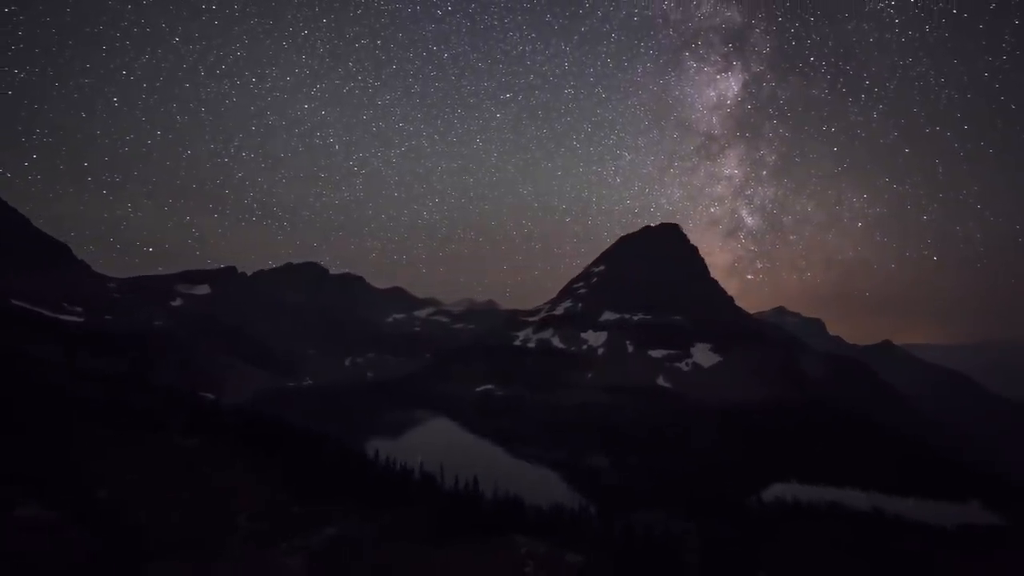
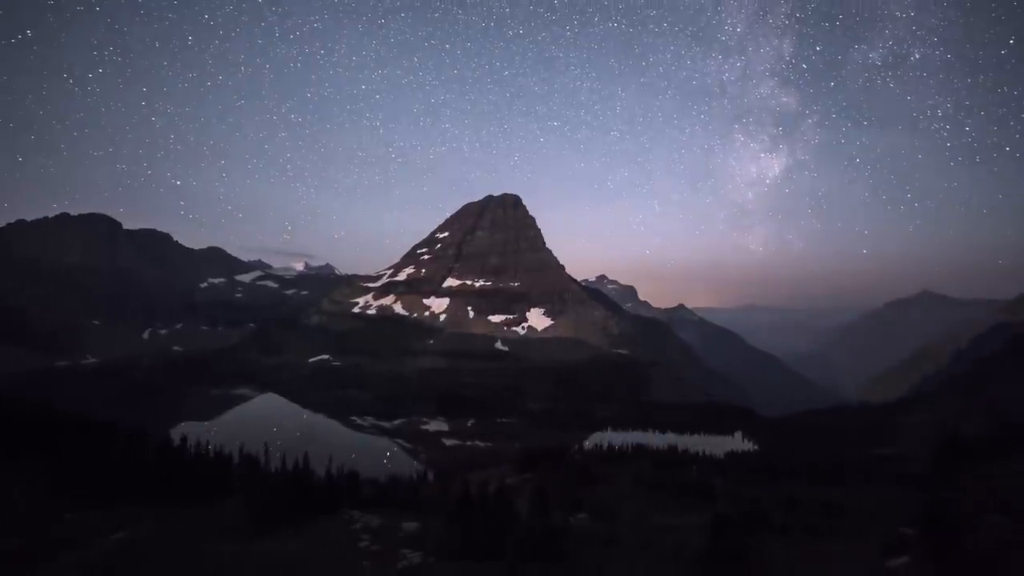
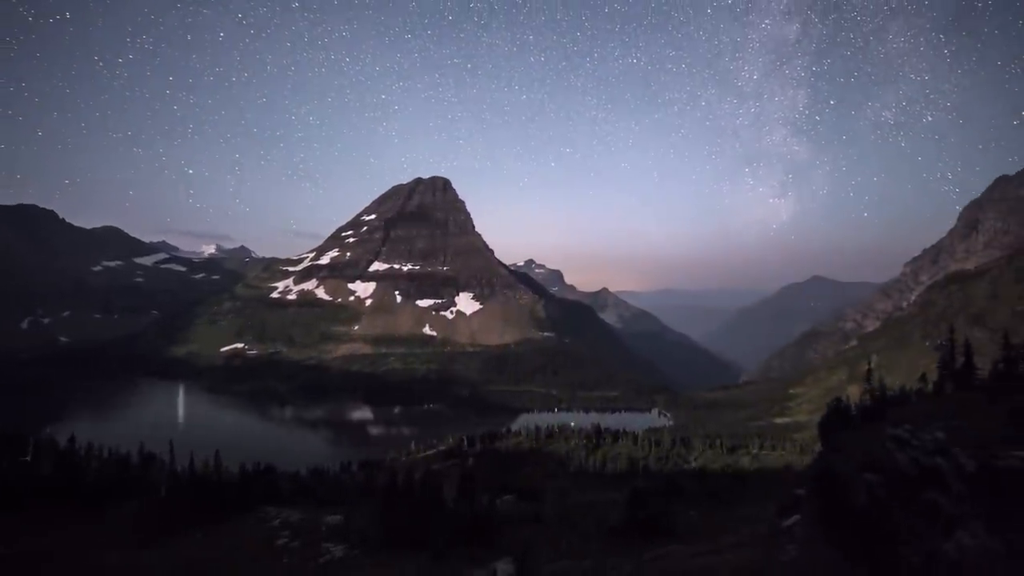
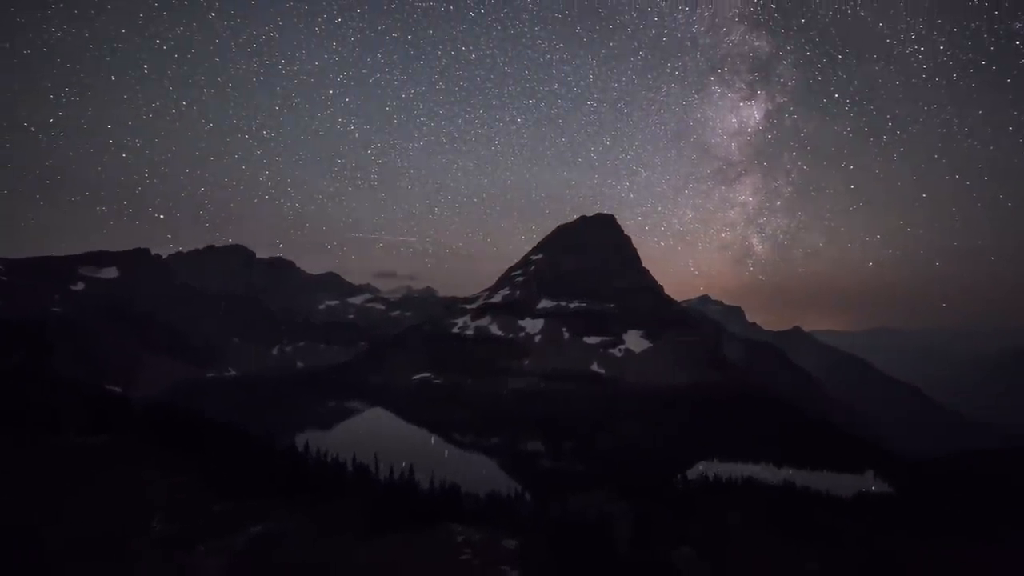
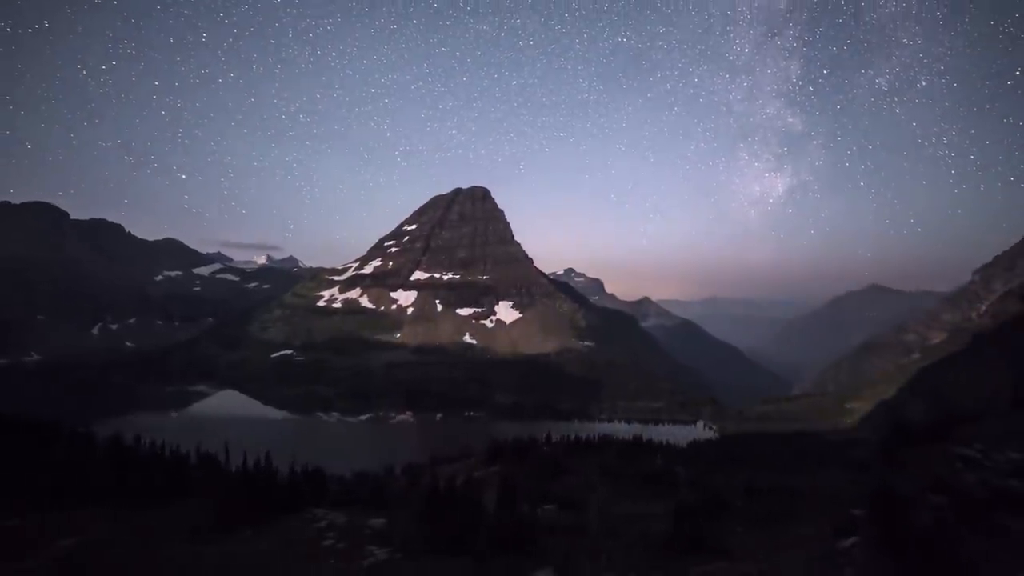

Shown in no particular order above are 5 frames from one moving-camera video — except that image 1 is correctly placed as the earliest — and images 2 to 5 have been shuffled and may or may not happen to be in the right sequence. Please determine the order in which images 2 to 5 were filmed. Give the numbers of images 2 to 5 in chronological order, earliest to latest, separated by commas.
4, 2, 5, 3
